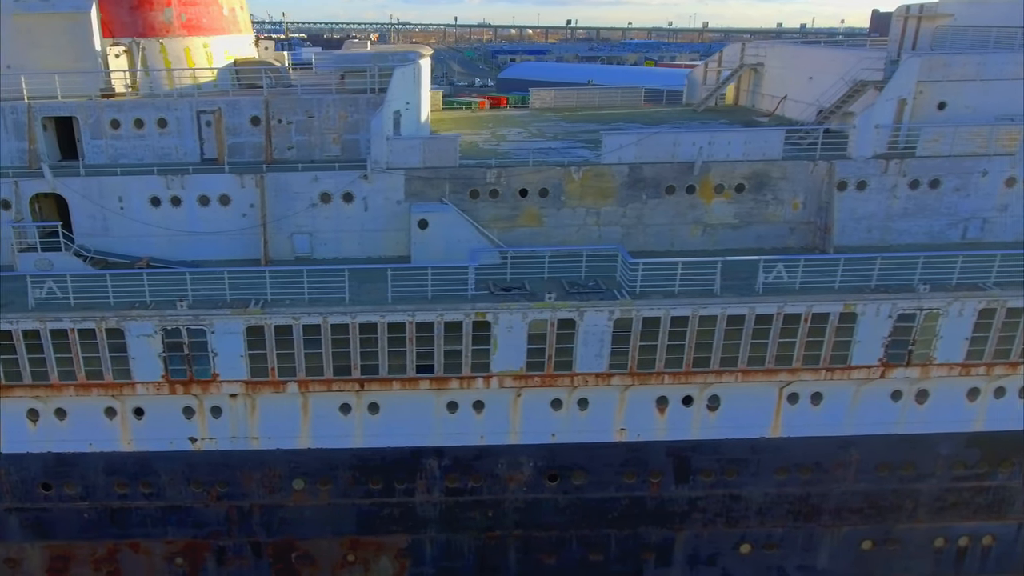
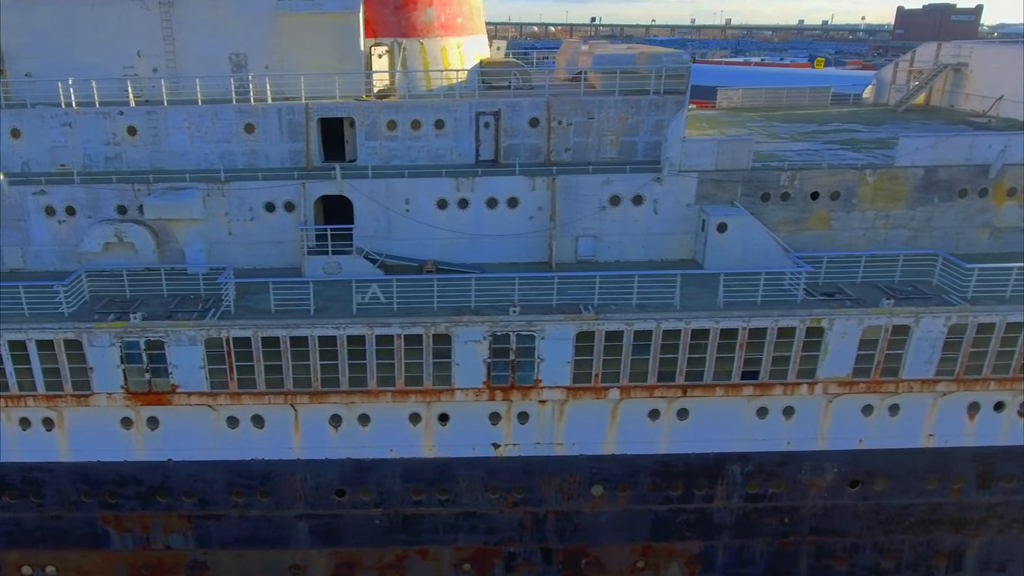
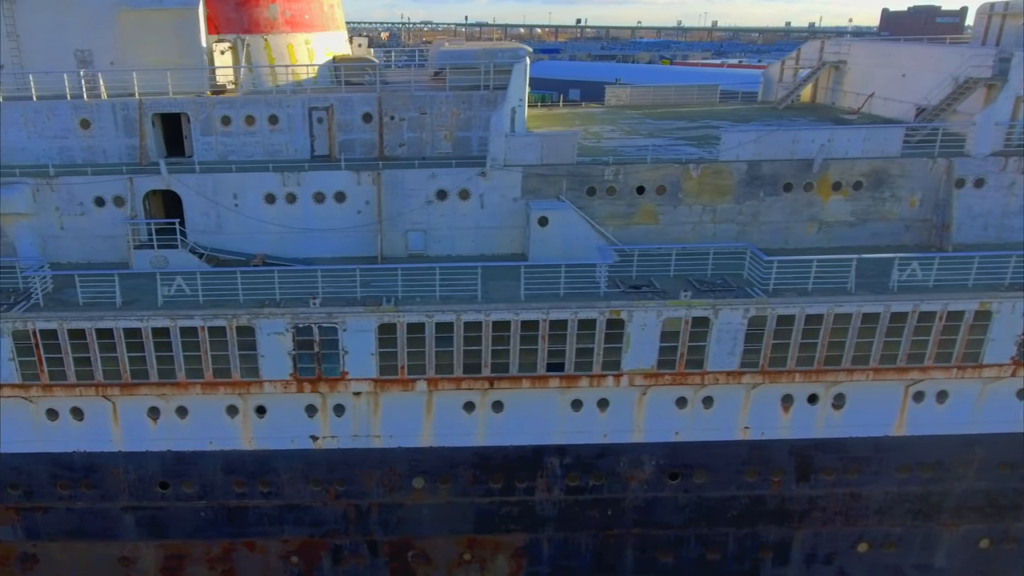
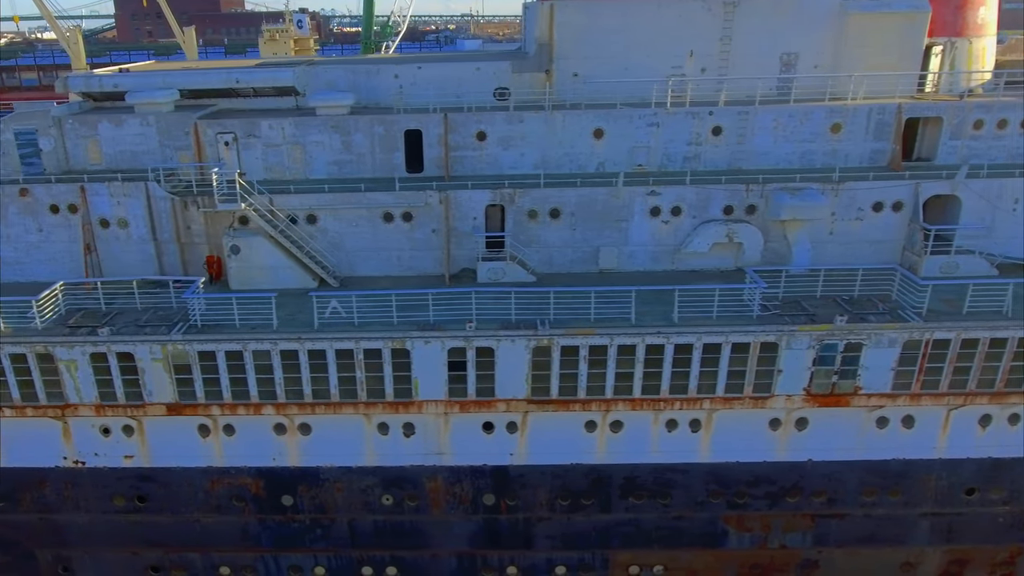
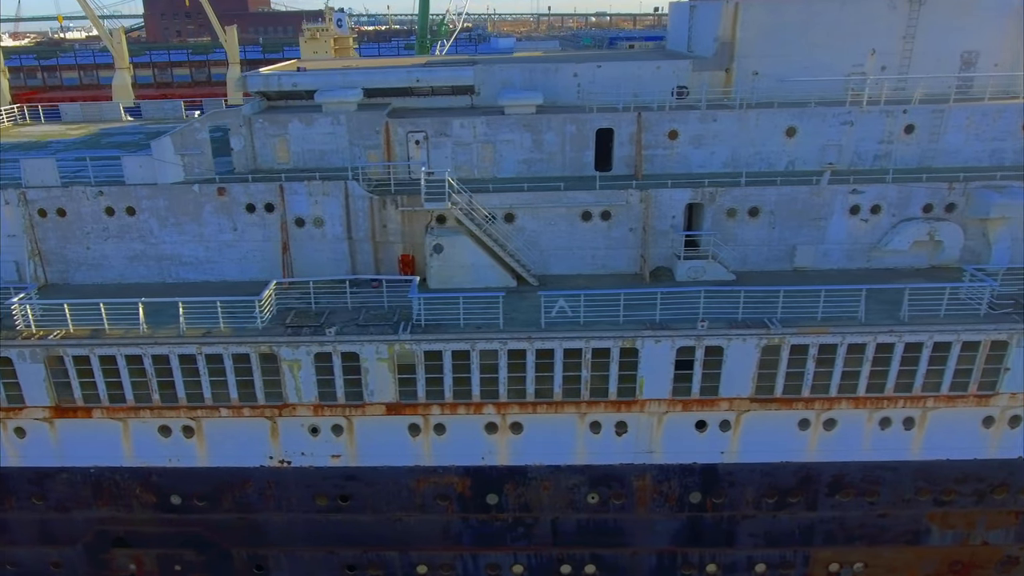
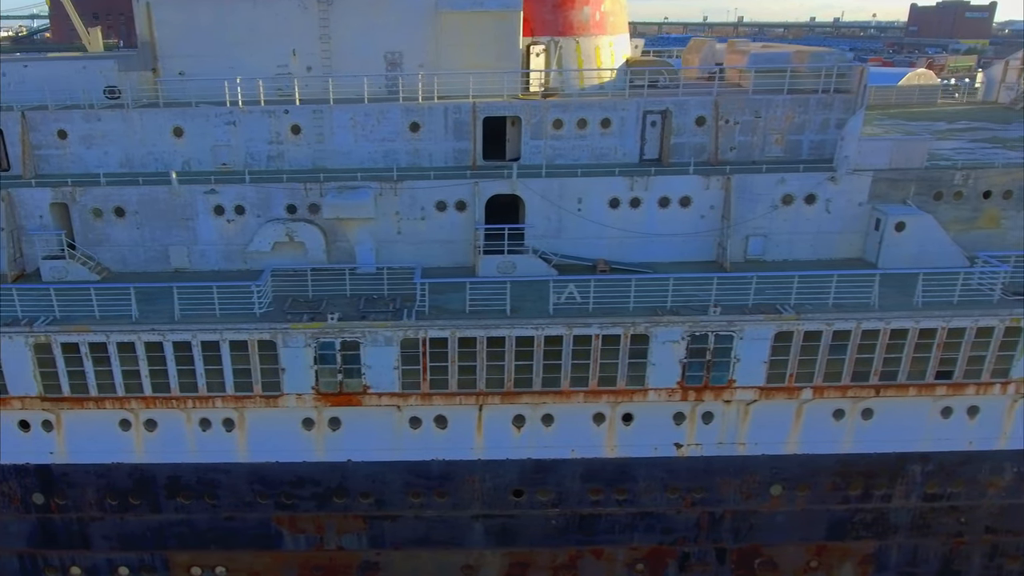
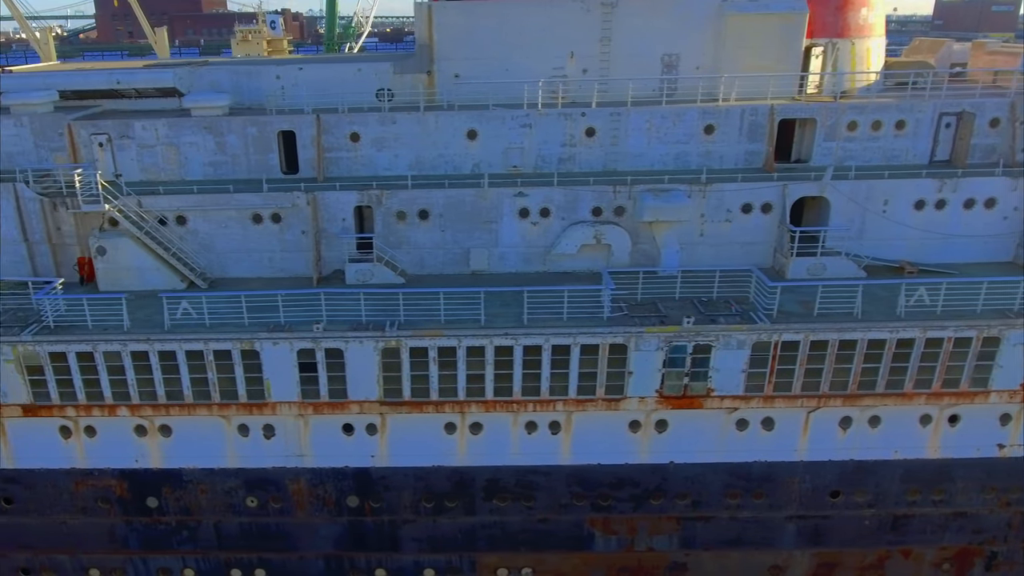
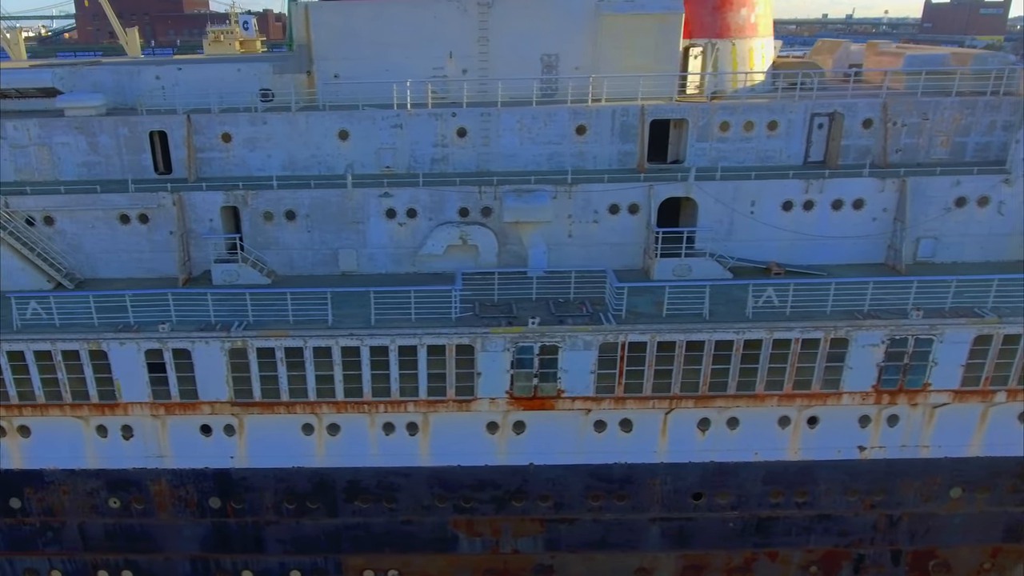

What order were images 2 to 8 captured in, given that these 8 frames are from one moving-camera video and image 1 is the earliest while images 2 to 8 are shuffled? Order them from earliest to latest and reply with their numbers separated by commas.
3, 2, 6, 8, 7, 4, 5
